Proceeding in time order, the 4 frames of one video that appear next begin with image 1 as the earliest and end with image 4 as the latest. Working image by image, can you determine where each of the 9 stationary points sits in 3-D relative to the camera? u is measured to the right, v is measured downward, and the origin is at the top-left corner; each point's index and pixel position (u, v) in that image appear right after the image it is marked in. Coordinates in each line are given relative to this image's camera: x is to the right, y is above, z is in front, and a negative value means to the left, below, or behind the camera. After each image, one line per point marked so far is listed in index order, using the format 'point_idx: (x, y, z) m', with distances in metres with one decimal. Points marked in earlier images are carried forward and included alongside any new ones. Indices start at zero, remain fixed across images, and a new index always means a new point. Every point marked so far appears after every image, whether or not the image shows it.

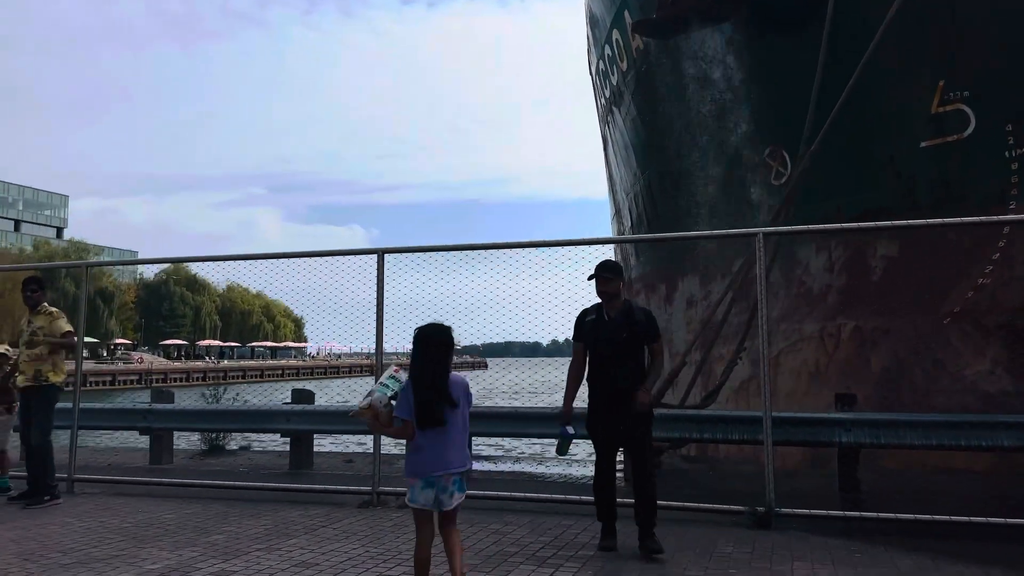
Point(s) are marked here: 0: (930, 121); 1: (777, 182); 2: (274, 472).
0: (+3.3, +1.3, +6.6) m
1: (+2.4, +1.0, +7.7) m
2: (-1.6, -1.3, +5.9) m
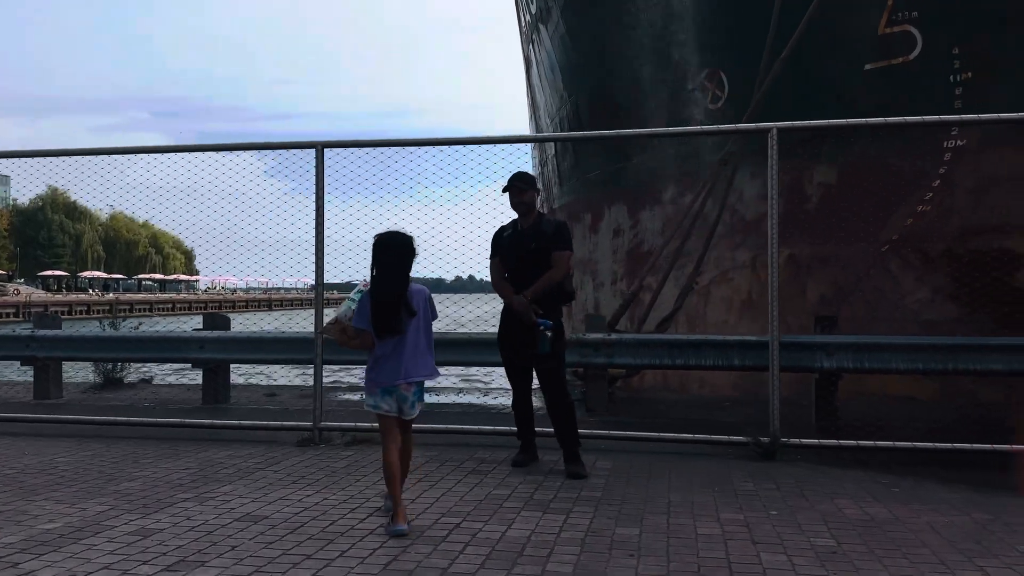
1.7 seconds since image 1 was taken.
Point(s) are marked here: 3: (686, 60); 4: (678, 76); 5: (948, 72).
0: (+2.8, +1.9, +6.4) m
1: (+1.8, +1.6, +7.4) m
2: (-2.1, -0.8, +5.3) m
3: (+1.6, +2.0, +7.5) m
4: (+1.5, +1.9, +7.6) m
5: (+3.2, +1.6, +6.1) m
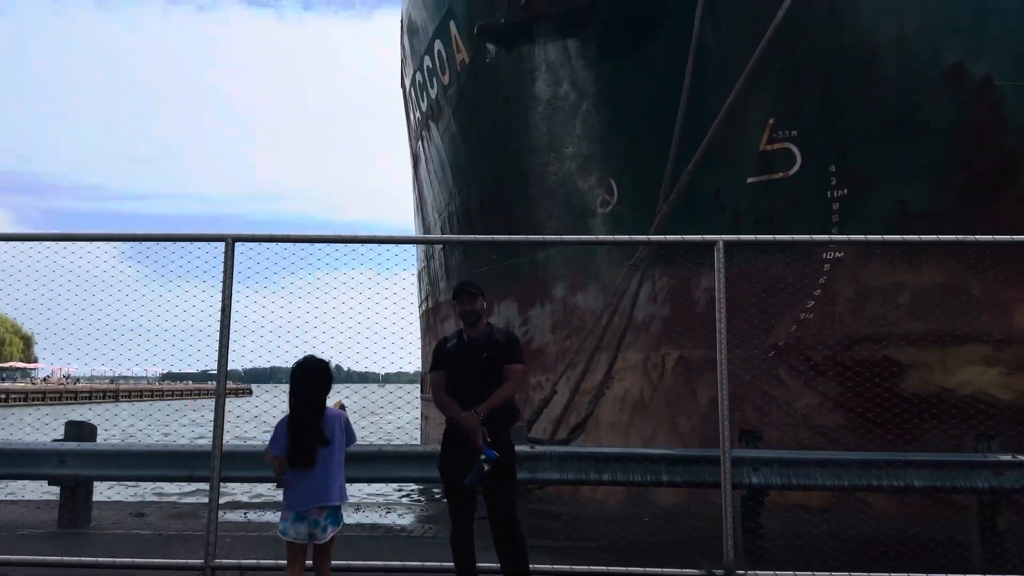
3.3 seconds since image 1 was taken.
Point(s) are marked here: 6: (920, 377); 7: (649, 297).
0: (+2.0, +1.0, +6.7) m
1: (+0.8, +0.7, +7.5) m
2: (-2.7, -1.3, +4.6) m
3: (+0.6, +1.1, +7.6) m
4: (+0.5, +1.0, +7.7) m
5: (+2.4, +0.8, +6.5) m
6: (+2.9, -0.6, +5.9) m
7: (+1.1, -0.1, +7.3) m
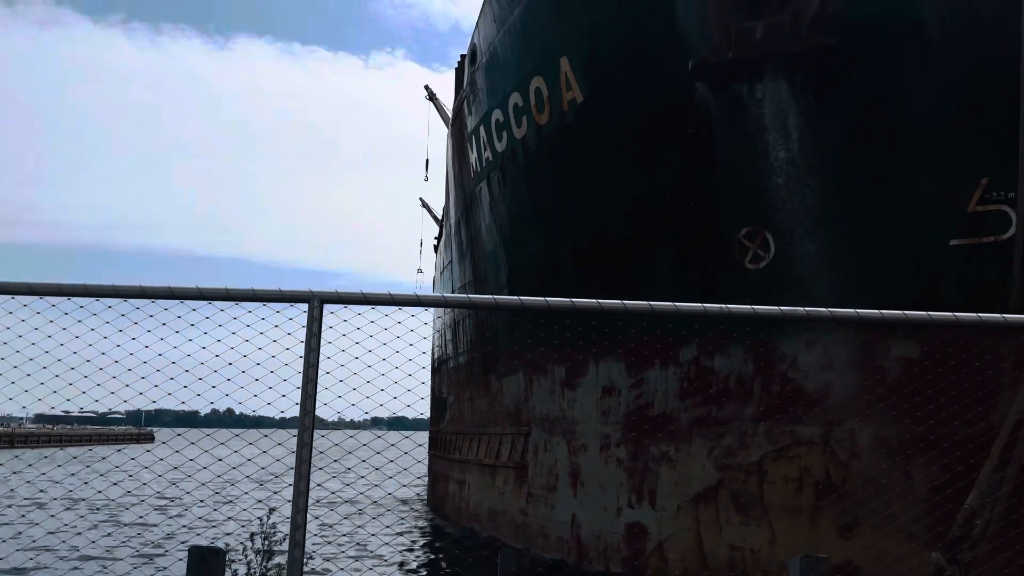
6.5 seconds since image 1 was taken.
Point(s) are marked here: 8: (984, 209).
0: (+3.4, +0.5, +6.2) m
1: (+2.2, +0.1, +7.0) m
2: (-1.2, -1.7, +4.0) m
3: (+2.1, +0.6, +7.1) m
4: (+2.0, +0.4, +7.2) m
5: (+3.8, +0.2, +6.0) m
6: (+4.3, -1.1, +5.4) m
7: (+2.6, -0.6, +6.7) m
8: (+3.6, +0.6, +6.3) m
